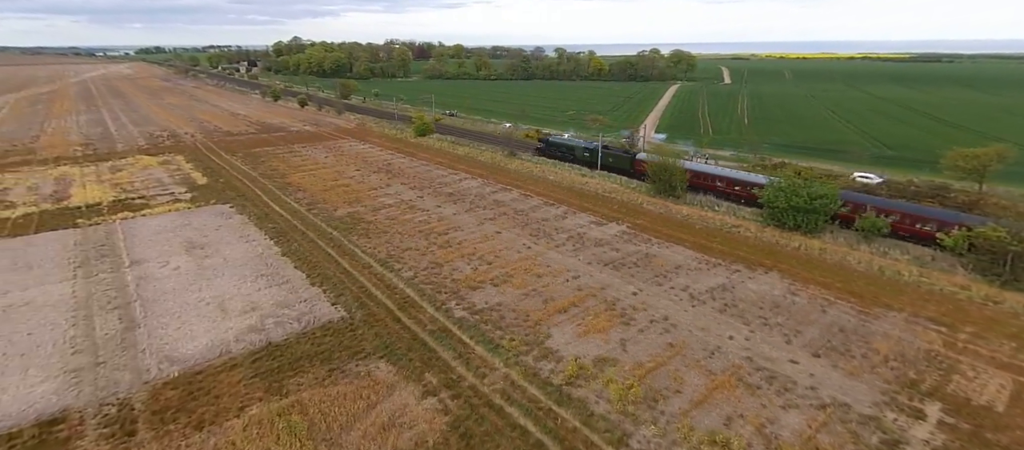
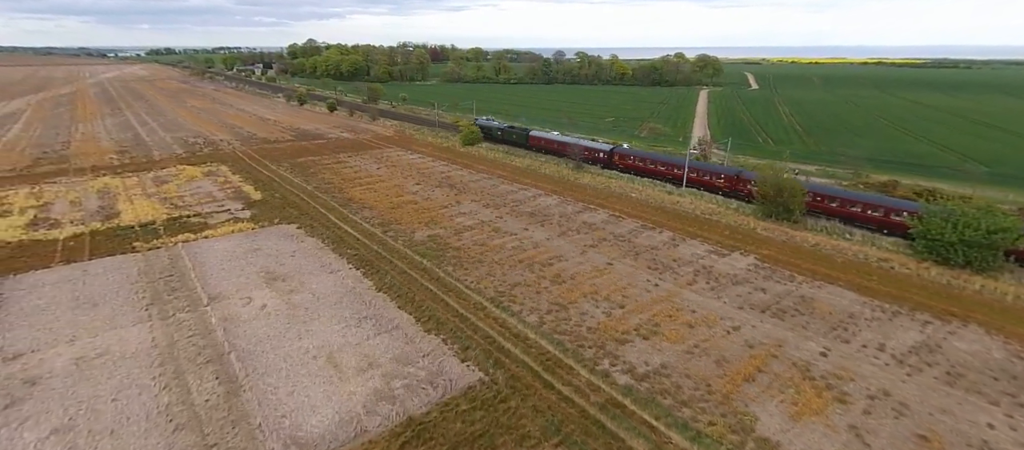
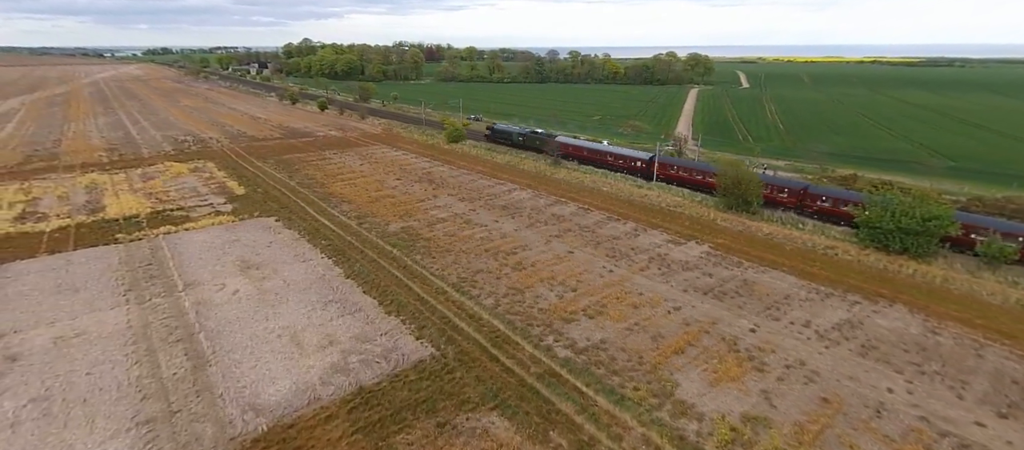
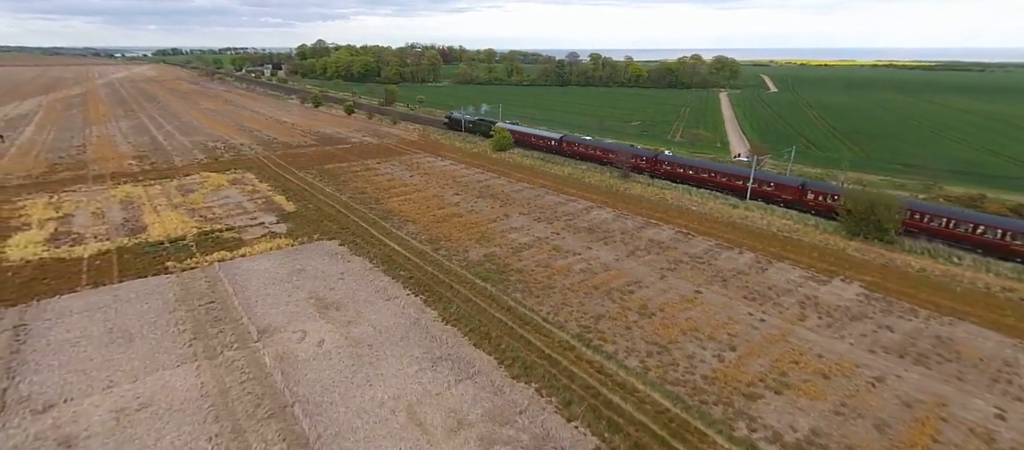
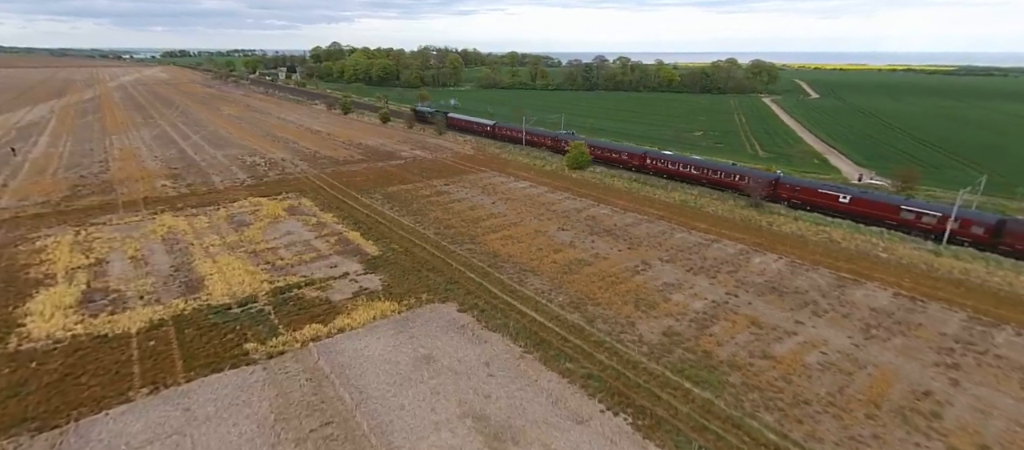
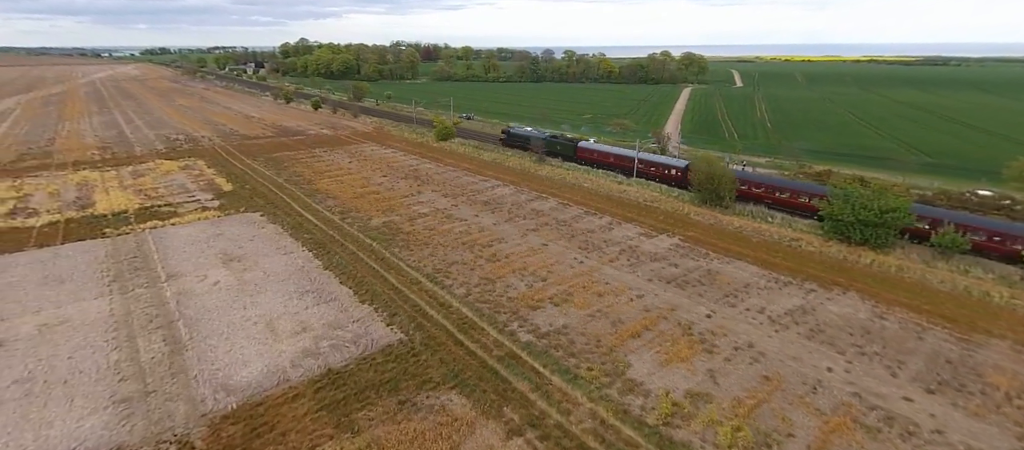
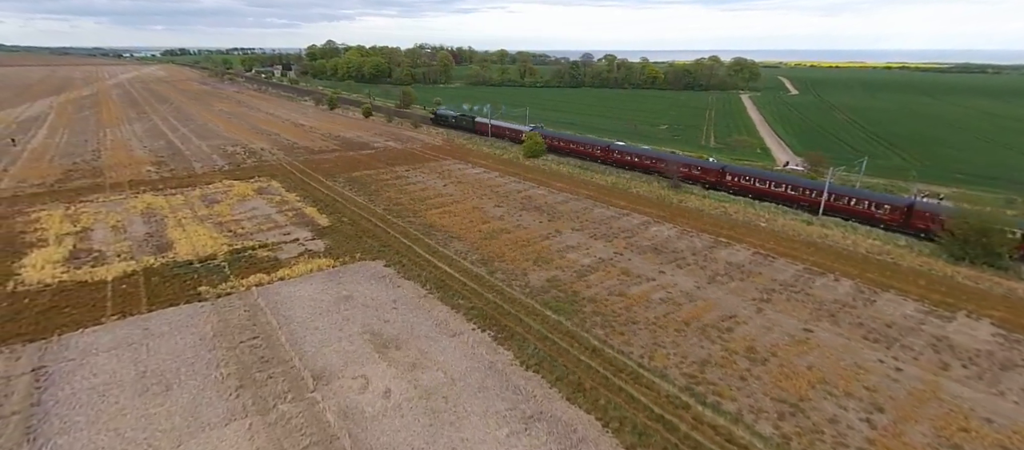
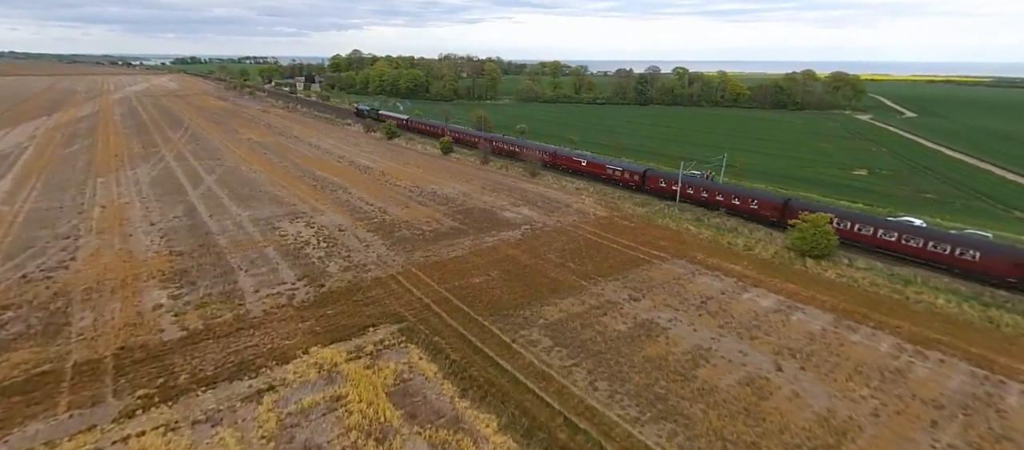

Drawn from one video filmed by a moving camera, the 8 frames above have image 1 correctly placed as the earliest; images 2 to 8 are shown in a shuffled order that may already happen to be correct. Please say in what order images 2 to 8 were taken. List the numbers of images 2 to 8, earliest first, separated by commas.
6, 3, 2, 4, 7, 5, 8
